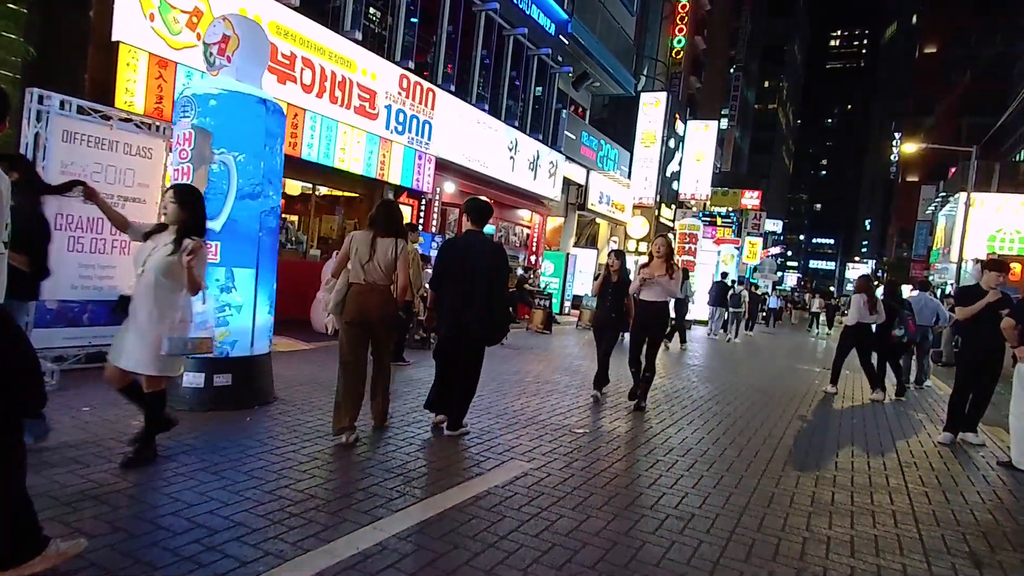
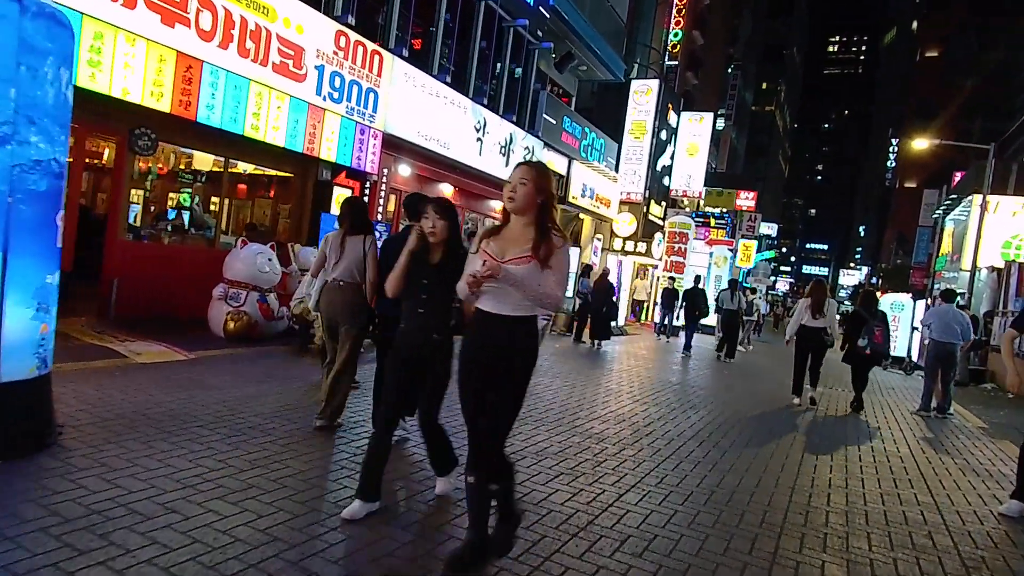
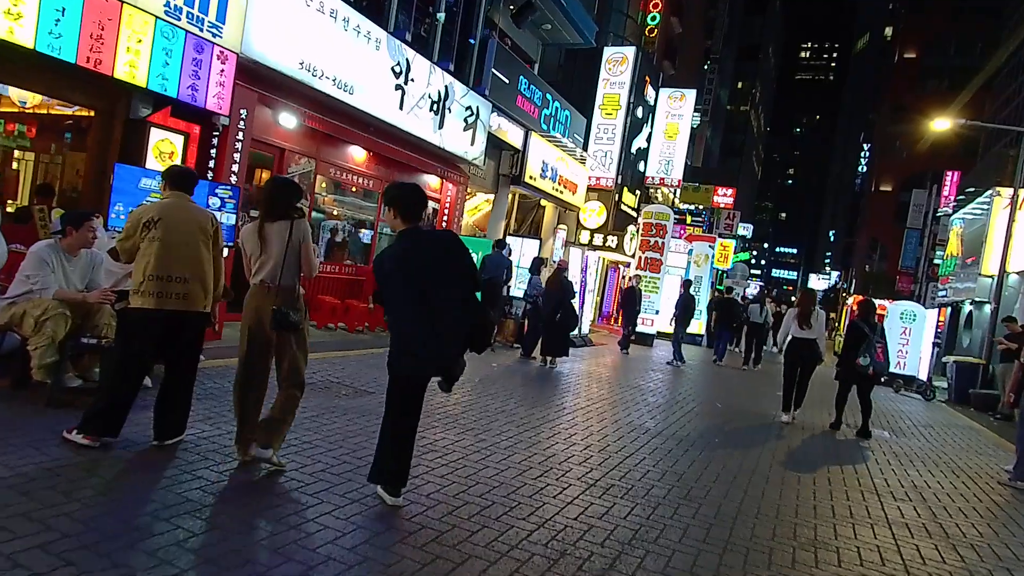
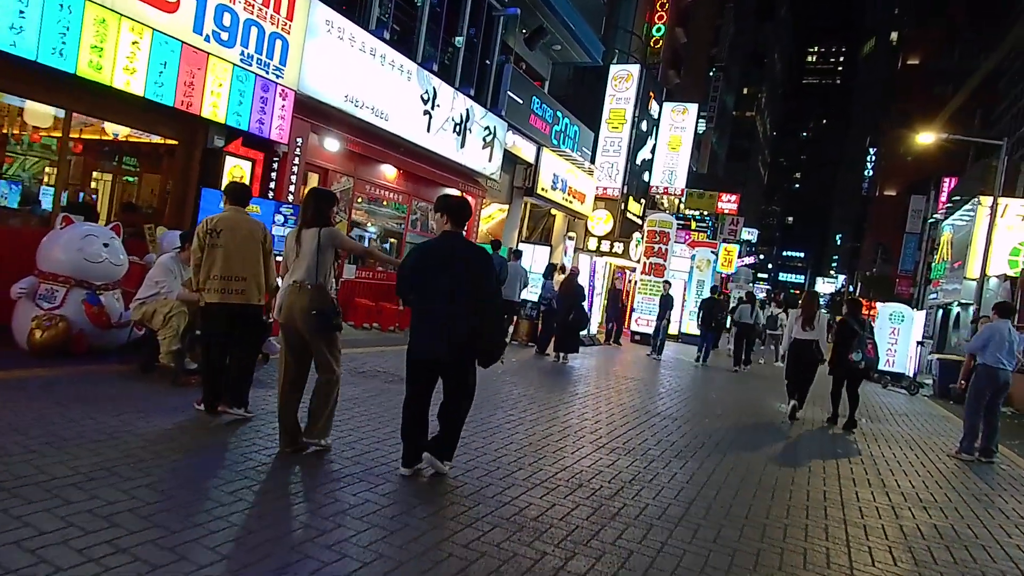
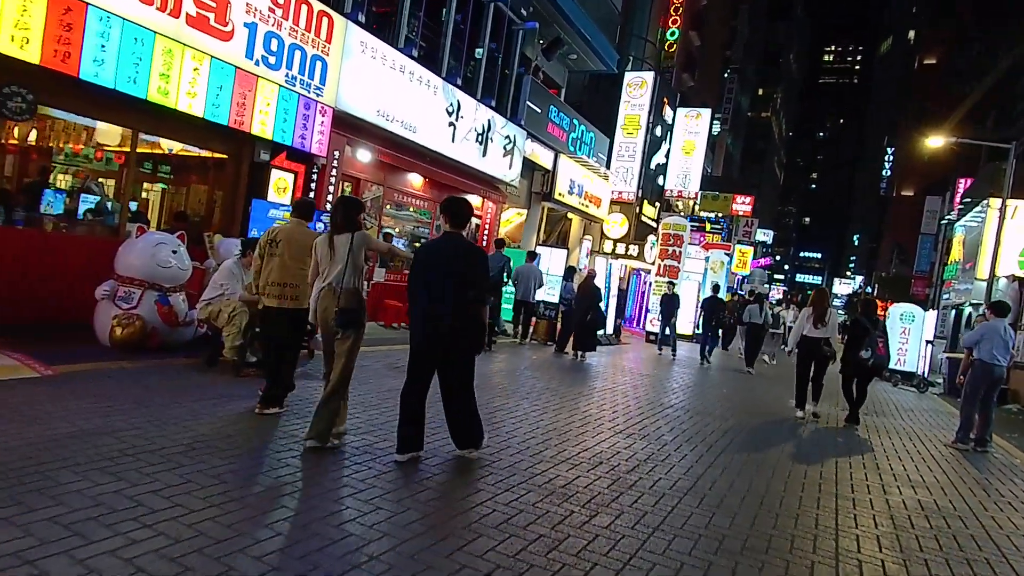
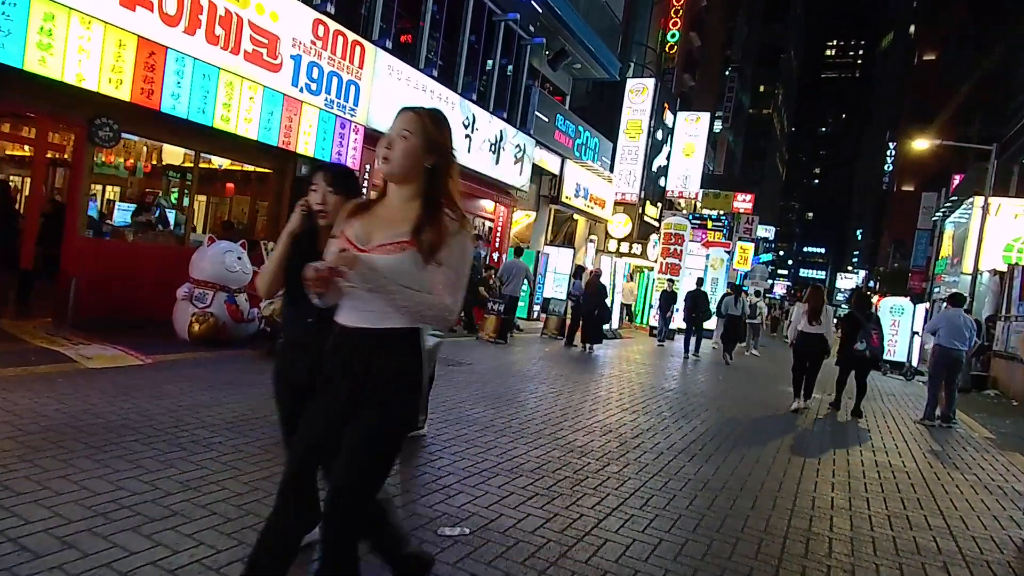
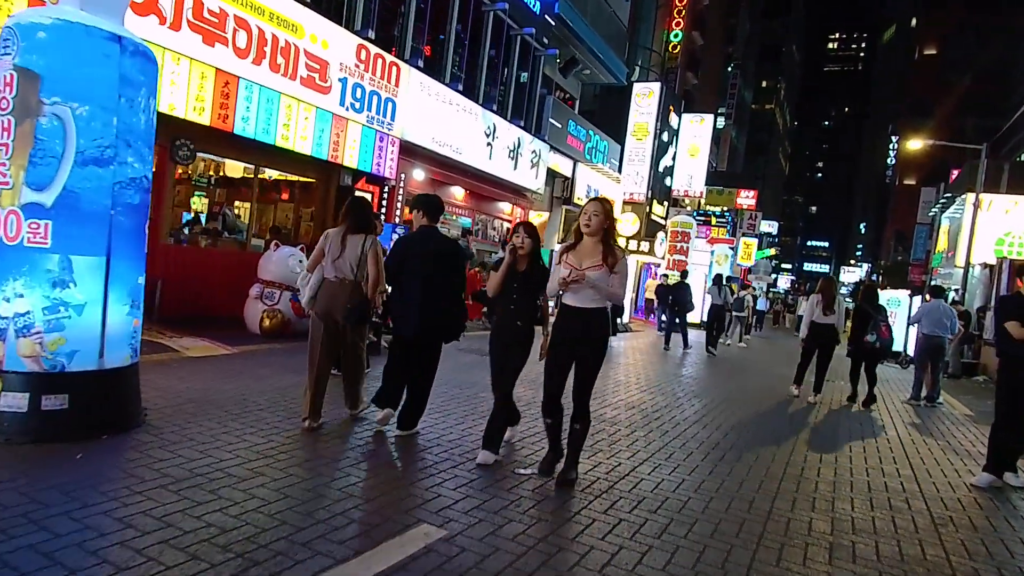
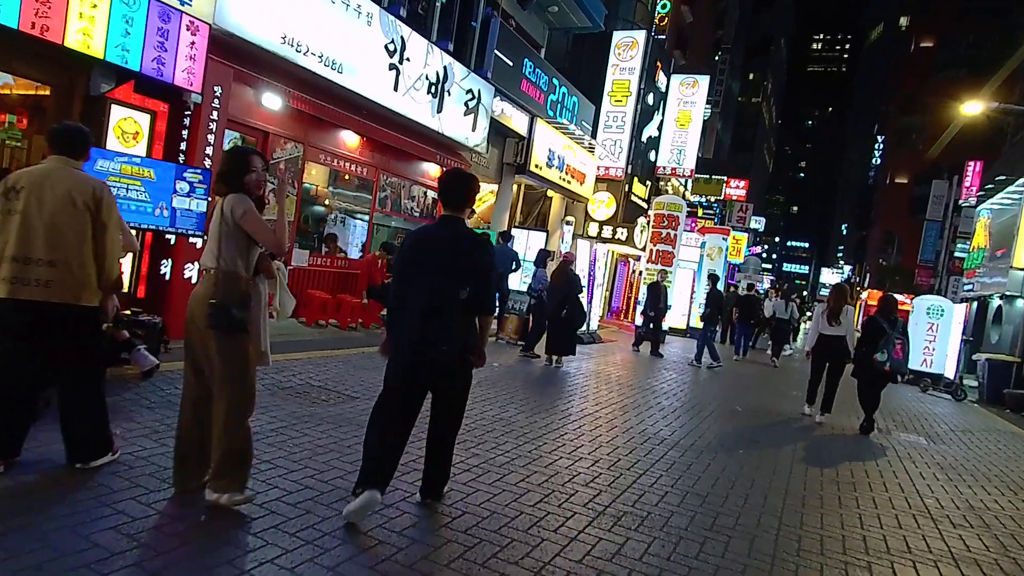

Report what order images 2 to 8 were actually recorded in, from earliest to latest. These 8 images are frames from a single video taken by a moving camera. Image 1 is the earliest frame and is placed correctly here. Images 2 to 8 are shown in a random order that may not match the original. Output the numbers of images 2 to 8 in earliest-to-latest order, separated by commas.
7, 2, 6, 5, 4, 3, 8
